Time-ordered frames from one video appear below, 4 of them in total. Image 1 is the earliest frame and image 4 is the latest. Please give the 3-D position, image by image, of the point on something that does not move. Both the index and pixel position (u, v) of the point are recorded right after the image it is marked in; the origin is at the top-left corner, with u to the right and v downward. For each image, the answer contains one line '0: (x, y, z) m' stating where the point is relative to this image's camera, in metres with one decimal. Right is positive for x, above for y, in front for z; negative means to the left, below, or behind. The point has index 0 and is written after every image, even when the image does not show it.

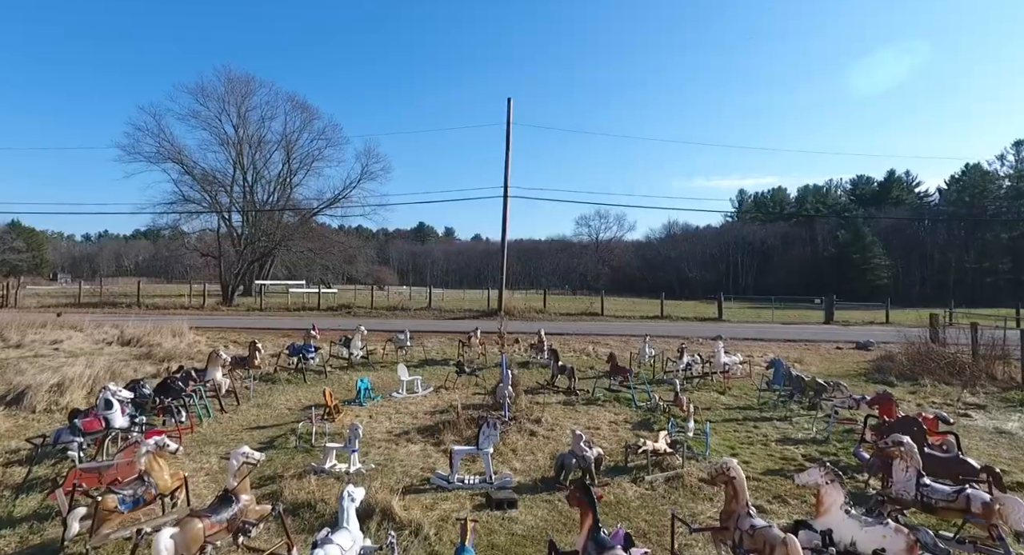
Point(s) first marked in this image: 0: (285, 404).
0: (-3.9, -2.2, +9.0) m
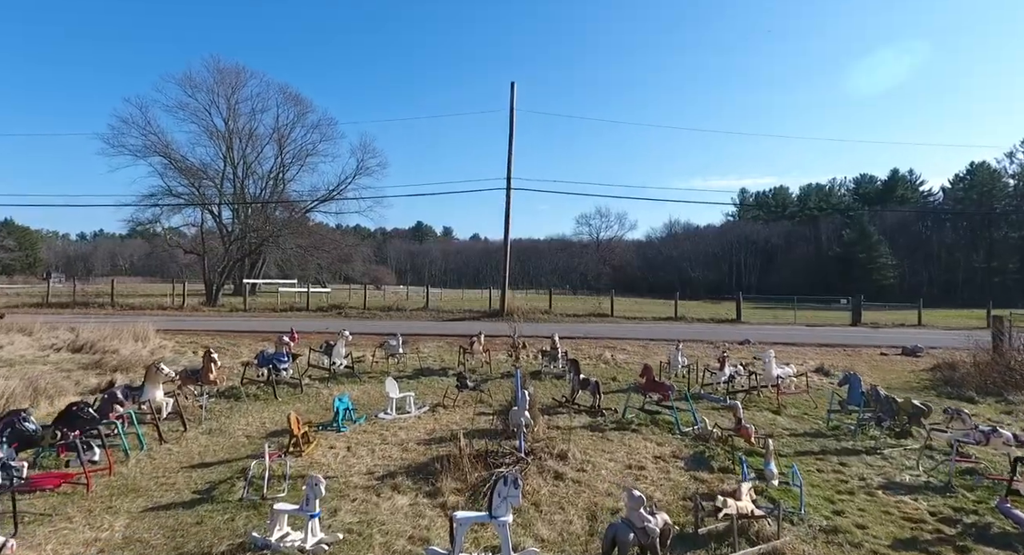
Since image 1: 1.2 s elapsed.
0: (-3.7, -2.1, +7.3) m
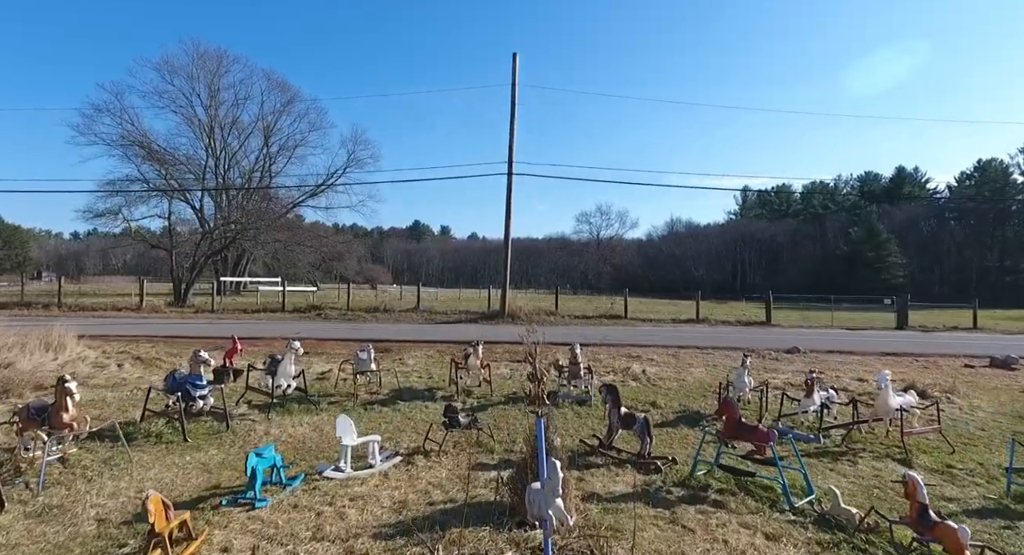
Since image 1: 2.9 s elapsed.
0: (-3.5, -2.0, +4.6) m
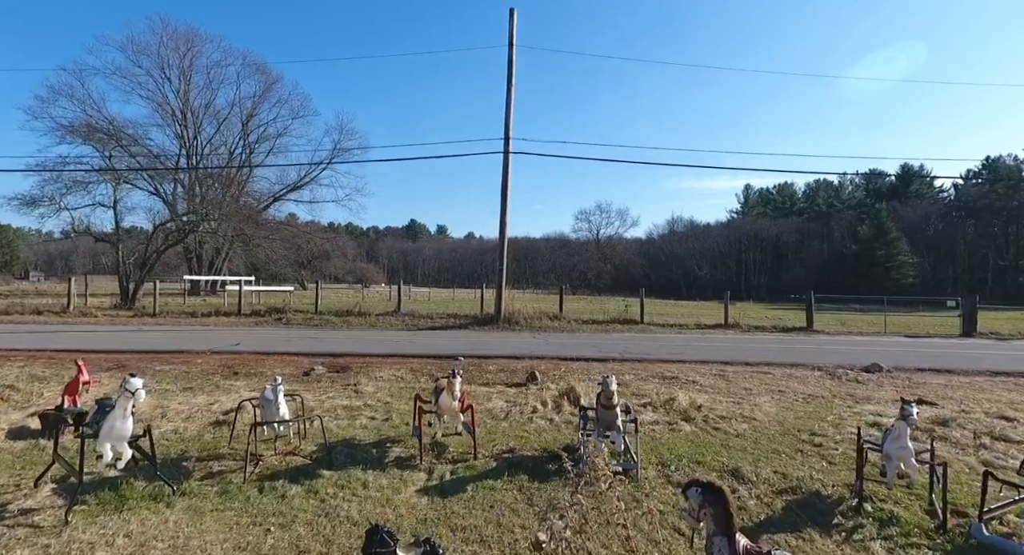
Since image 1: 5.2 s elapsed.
0: (-3.6, -1.9, +1.3) m
